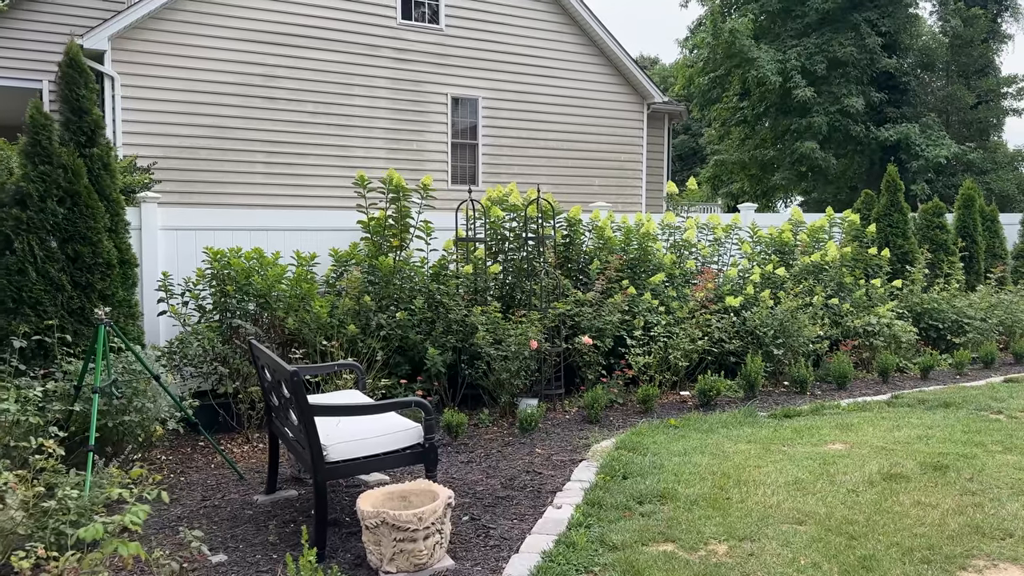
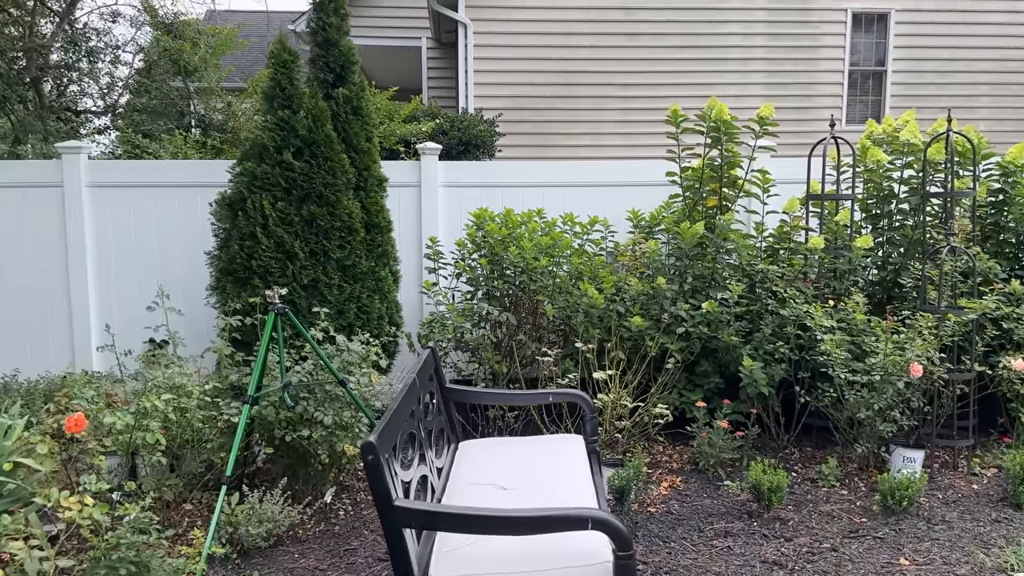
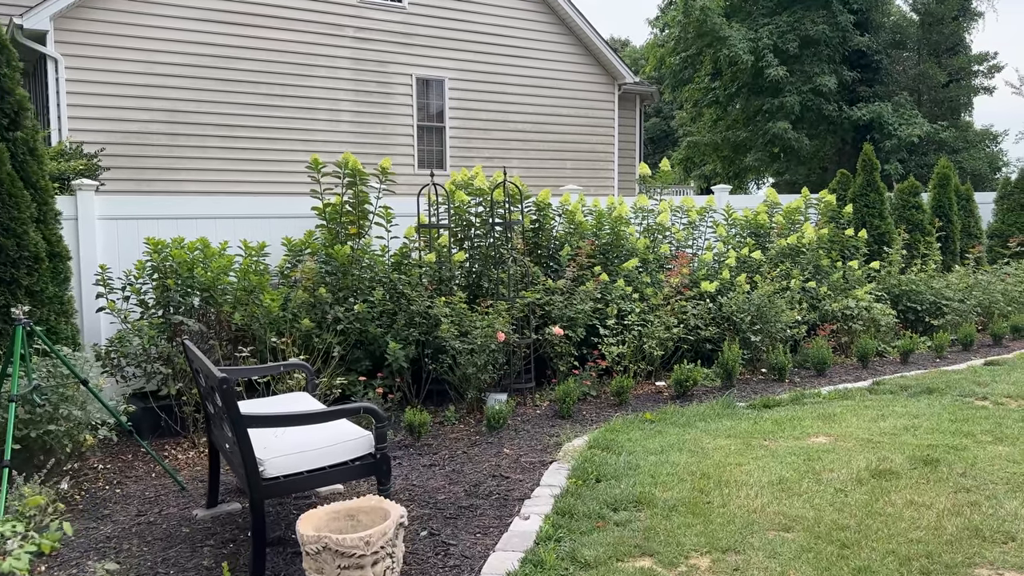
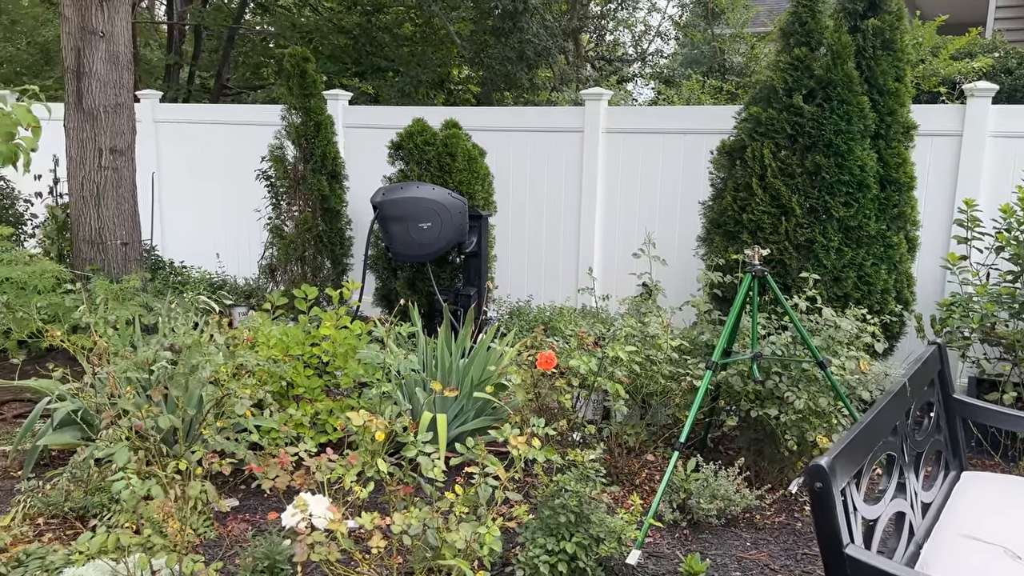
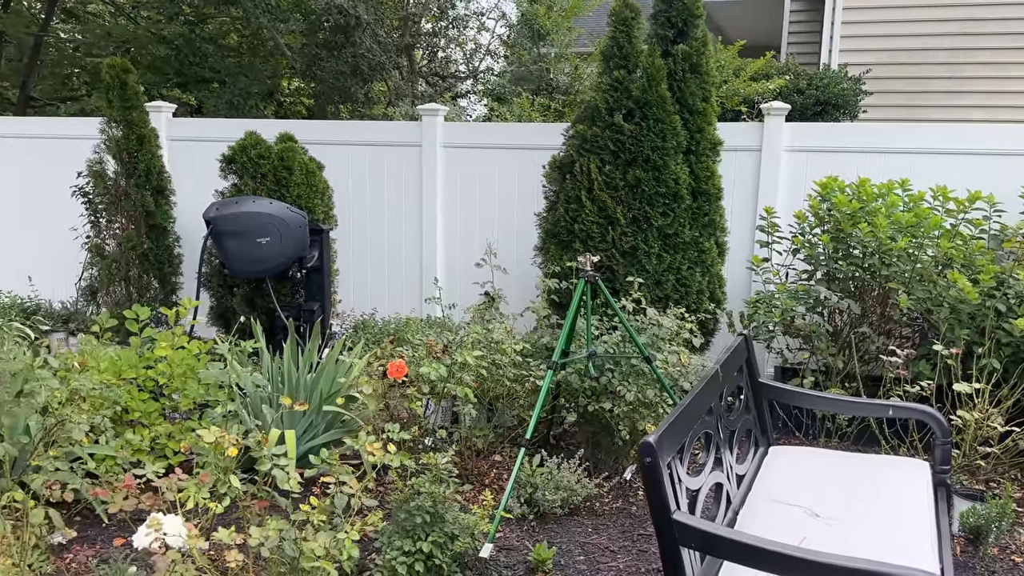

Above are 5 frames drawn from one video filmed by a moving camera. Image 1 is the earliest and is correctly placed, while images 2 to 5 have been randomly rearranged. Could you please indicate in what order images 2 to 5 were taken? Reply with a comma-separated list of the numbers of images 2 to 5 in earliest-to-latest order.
3, 2, 5, 4
